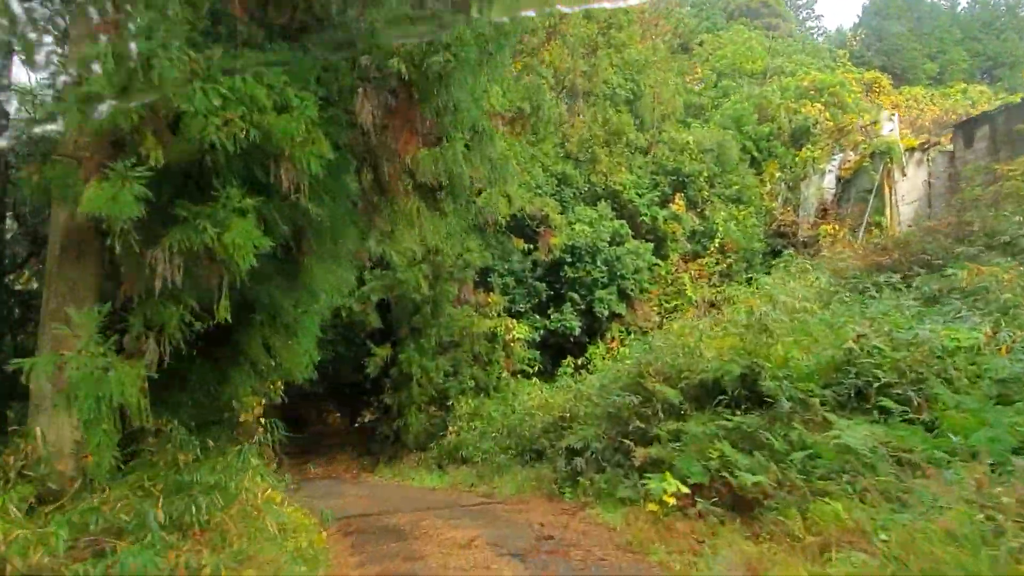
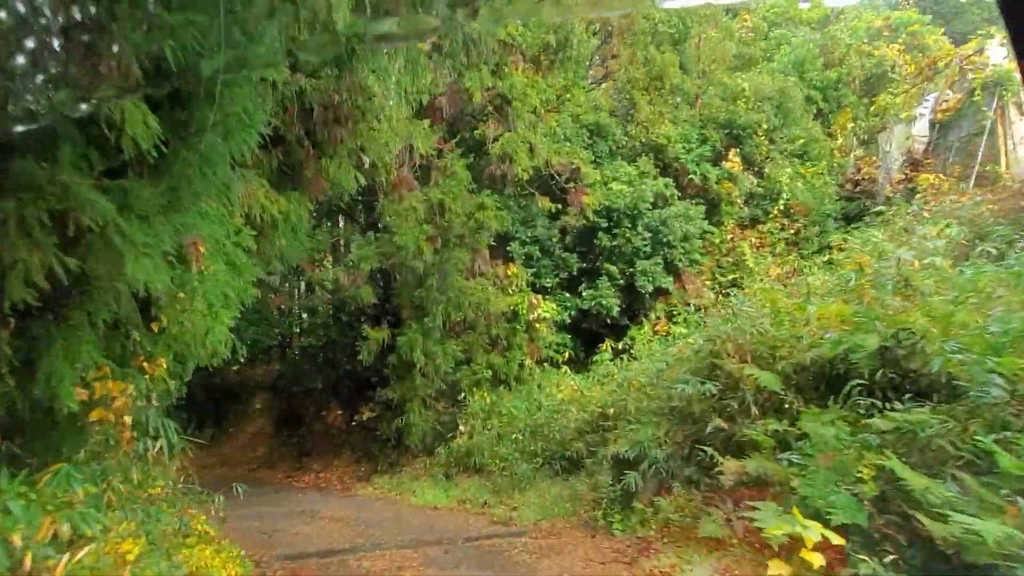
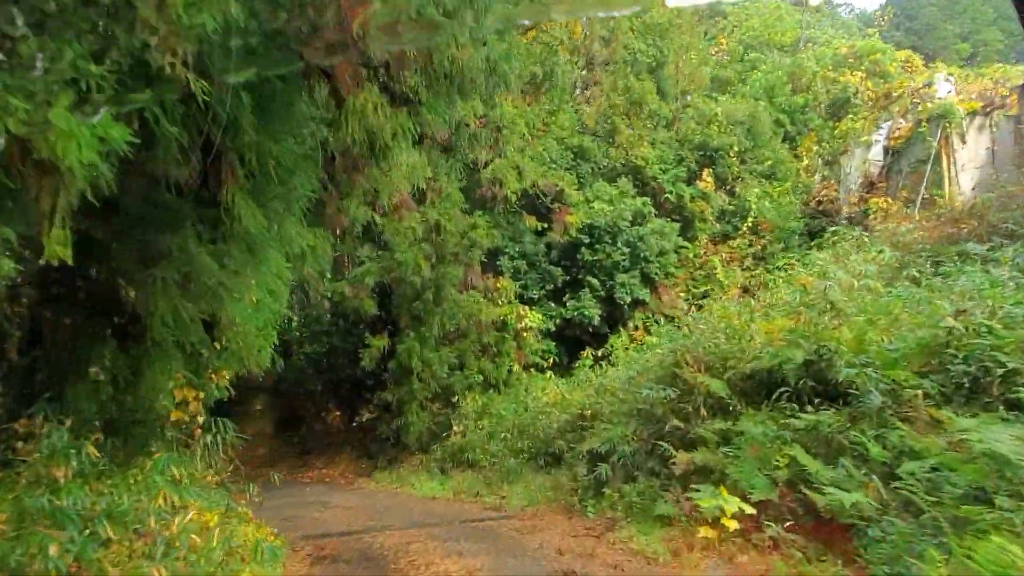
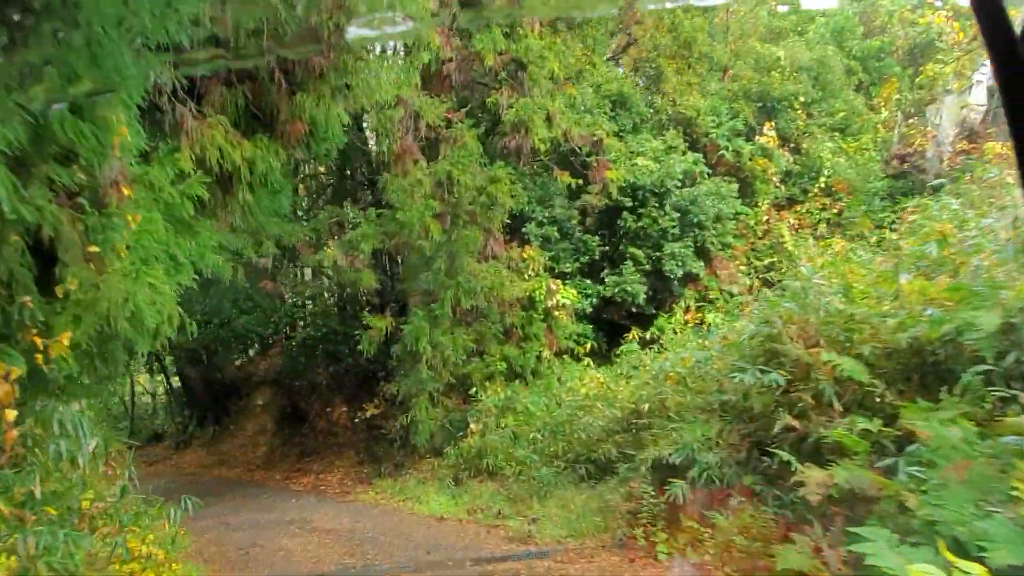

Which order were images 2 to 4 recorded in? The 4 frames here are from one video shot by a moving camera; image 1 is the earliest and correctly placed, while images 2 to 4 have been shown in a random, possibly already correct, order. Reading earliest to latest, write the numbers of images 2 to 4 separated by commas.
3, 2, 4
